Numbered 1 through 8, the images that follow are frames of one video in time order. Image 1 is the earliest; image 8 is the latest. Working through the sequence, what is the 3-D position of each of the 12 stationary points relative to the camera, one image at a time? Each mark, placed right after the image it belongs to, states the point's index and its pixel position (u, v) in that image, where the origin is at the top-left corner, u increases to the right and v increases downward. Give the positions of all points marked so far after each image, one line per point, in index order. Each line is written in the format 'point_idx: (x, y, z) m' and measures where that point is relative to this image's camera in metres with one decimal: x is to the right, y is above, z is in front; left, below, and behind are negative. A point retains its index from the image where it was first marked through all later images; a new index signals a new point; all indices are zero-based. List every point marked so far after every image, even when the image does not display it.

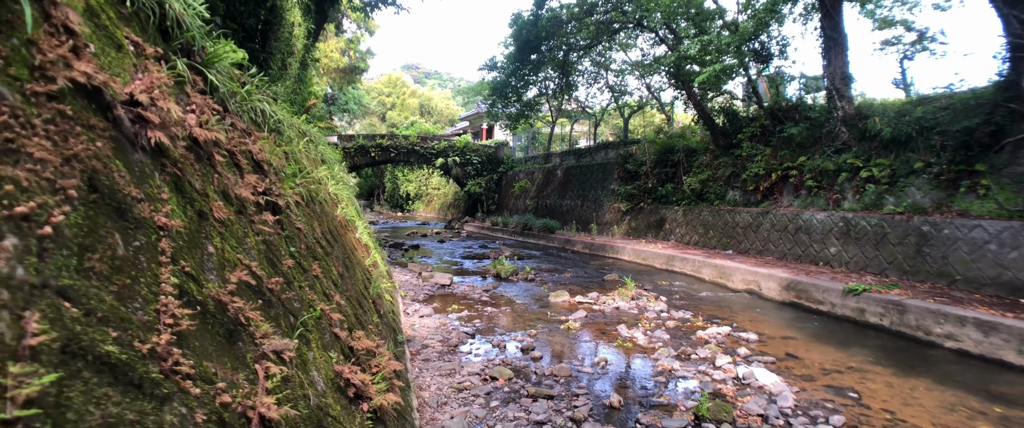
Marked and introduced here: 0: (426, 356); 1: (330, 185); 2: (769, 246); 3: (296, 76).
0: (-0.8, -1.3, +4.7) m
1: (-1.7, +0.3, +4.9) m
2: (+4.5, -0.6, +9.3) m
3: (-2.9, +1.9, +7.2) m
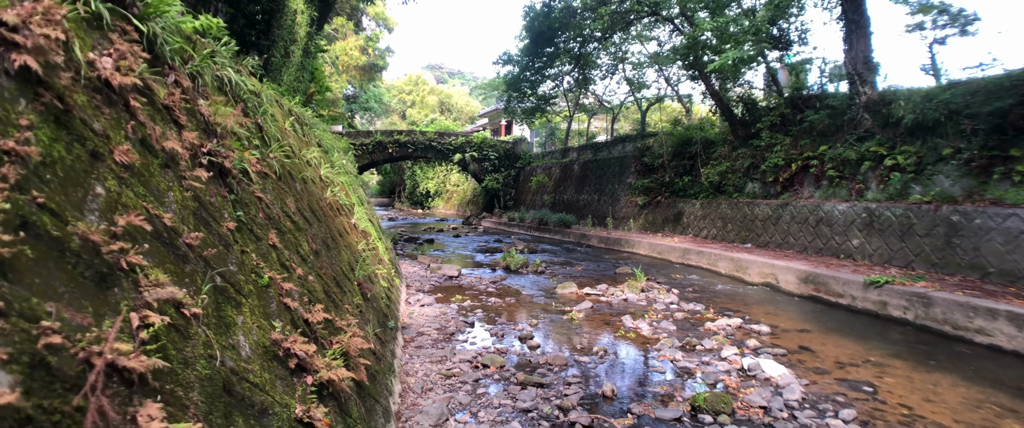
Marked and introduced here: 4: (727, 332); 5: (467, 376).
0: (-0.8, -1.1, +4.6) m
1: (-1.7, +0.4, +4.8) m
2: (+4.7, -0.4, +9.0) m
3: (-2.8, +2.0, +7.1) m
4: (+2.1, -1.2, +5.2) m
5: (-0.3, -1.2, +3.8) m
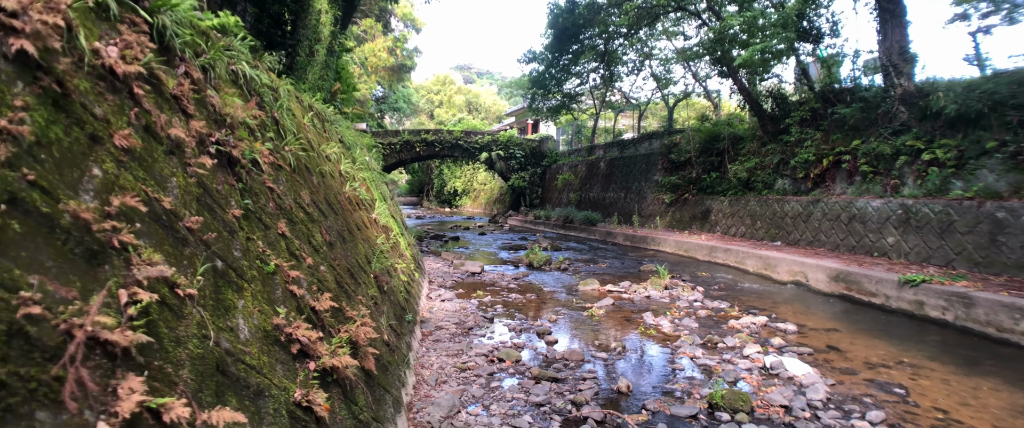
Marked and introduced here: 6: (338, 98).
0: (-0.7, -1.1, +4.6) m
1: (-1.6, +0.5, +4.9) m
2: (+5.0, -0.4, +8.7) m
3: (-2.5, +2.1, +7.3) m
4: (+2.3, -1.1, +5.0) m
5: (-0.2, -1.1, +3.8) m
6: (-2.6, +1.7, +7.9) m
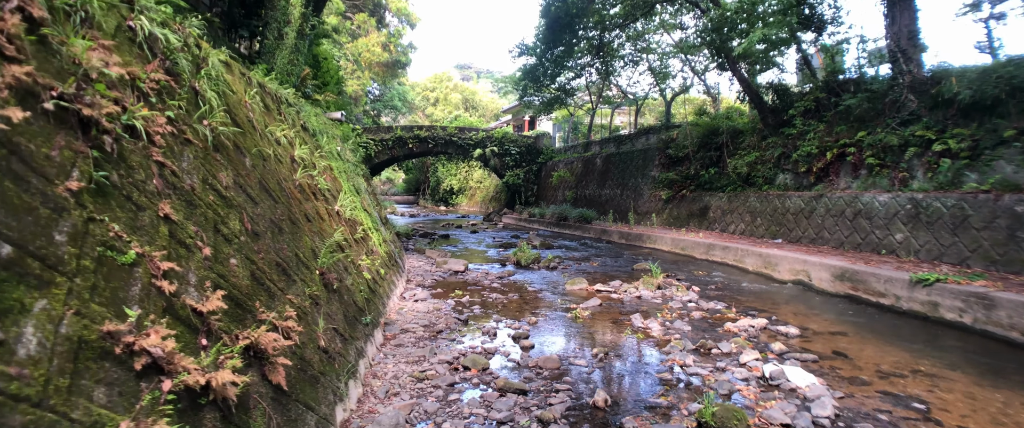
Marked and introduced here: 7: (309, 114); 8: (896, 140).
0: (-0.9, -1.0, +4.2) m
1: (-1.8, +0.5, +4.4) m
2: (+4.8, -0.3, +8.2) m
3: (-2.8, +2.1, +6.8) m
4: (+2.1, -1.0, +4.6) m
5: (-0.4, -1.0, +3.4) m
6: (-2.9, +1.8, +7.5) m
7: (-2.2, +1.1, +5.7) m
8: (+5.4, +1.0, +7.4) m
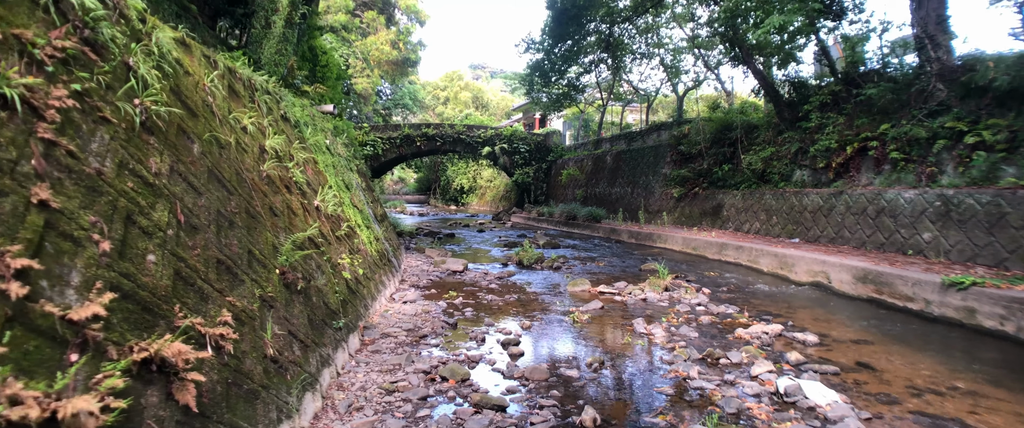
0: (-1.0, -1.0, +3.8) m
1: (-1.9, +0.6, +4.1) m
2: (+4.8, -0.3, +7.8) m
3: (-2.8, +2.2, +6.5) m
4: (+2.0, -1.0, +4.2) m
5: (-0.6, -1.0, +3.0) m
6: (-2.9, +1.9, +7.2) m
7: (-2.2, +1.1, +5.4) m
8: (+5.4, +1.1, +6.9) m
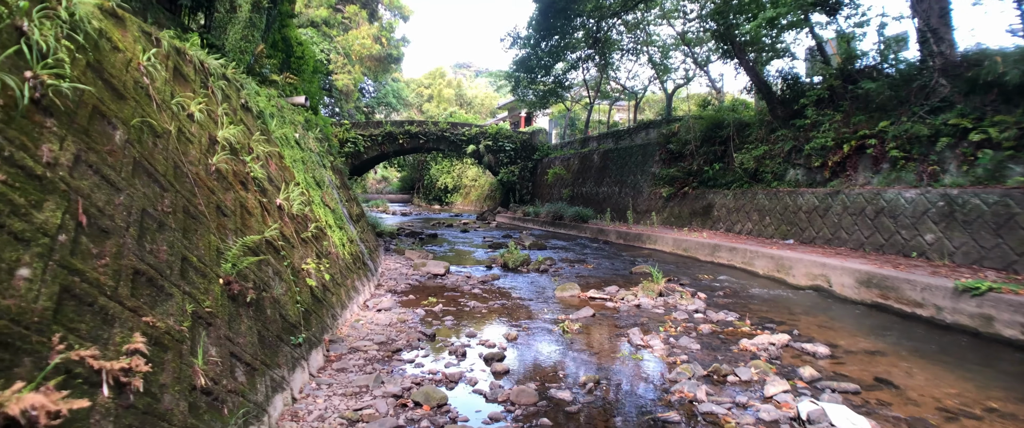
0: (-1.1, -1.0, +3.4) m
1: (-2.0, +0.6, +3.6) m
2: (+4.6, -0.3, +7.5) m
3: (-3.0, +2.2, +6.0) m
4: (+1.9, -1.0, +3.8) m
5: (-0.6, -1.0, +2.6) m
6: (-3.0, +1.9, +6.7) m
7: (-2.4, +1.1, +4.9) m
8: (+5.2, +1.1, +6.7) m
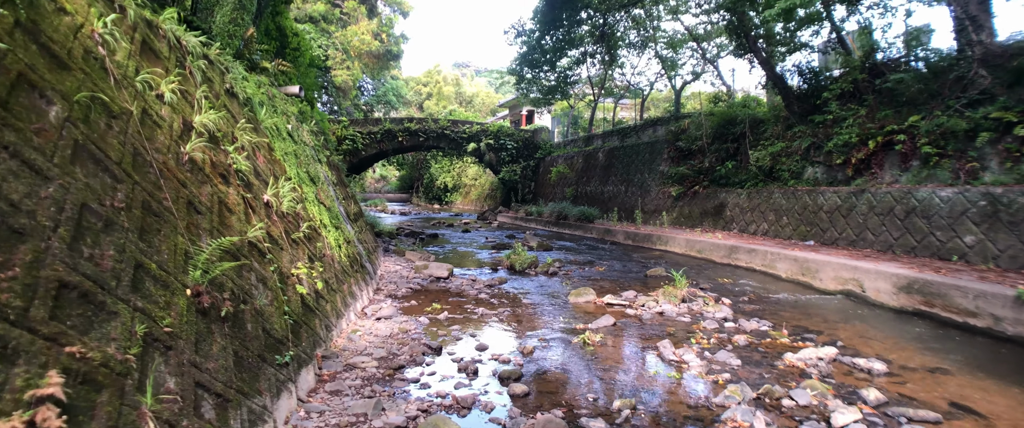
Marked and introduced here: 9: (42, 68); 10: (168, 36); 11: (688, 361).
0: (-1.0, -0.9, +2.9) m
1: (-1.8, +0.6, +3.2) m
2: (+4.7, -0.3, +7.0) m
3: (-2.8, +2.2, +5.6) m
4: (+2.0, -1.0, +3.4) m
5: (-0.5, -1.0, +2.1) m
6: (-2.9, +1.9, +6.3) m
7: (-2.2, +1.1, +4.4) m
8: (+5.3, +1.1, +6.2) m
9: (-1.7, +0.5, +1.9) m
10: (-2.1, +1.1, +3.2) m
11: (+1.2, -1.0, +3.5) m
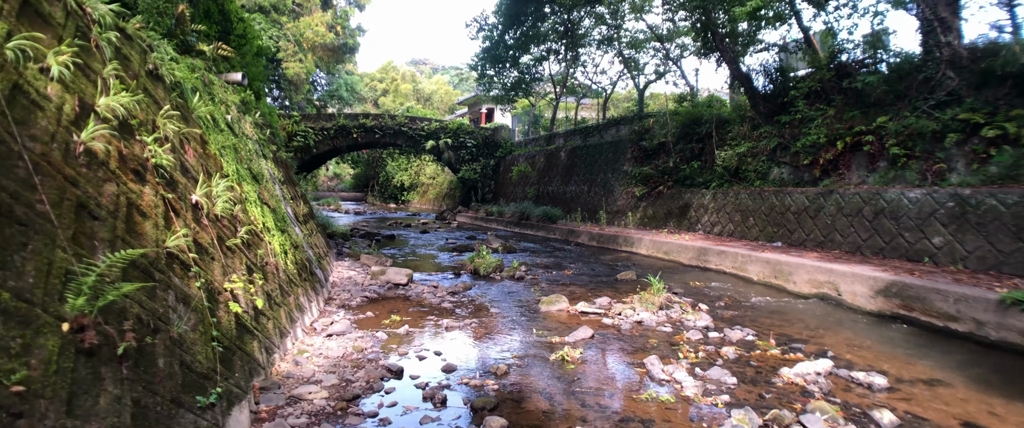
0: (-1.1, -1.0, +2.4) m
1: (-2.0, +0.6, +2.6) m
2: (+4.3, -0.3, +7.0) m
3: (-3.2, +2.2, +4.9) m
4: (+1.8, -1.0, +3.1) m
5: (-0.6, -1.0, +1.7) m
6: (-3.3, +1.9, +5.6) m
7: (-2.5, +1.1, +3.8) m
8: (+4.9, +1.0, +6.2) m
9: (-1.7, +0.5, +1.4) m
10: (-2.2, +1.0, +2.6) m
11: (+1.0, -1.0, +3.2) m
